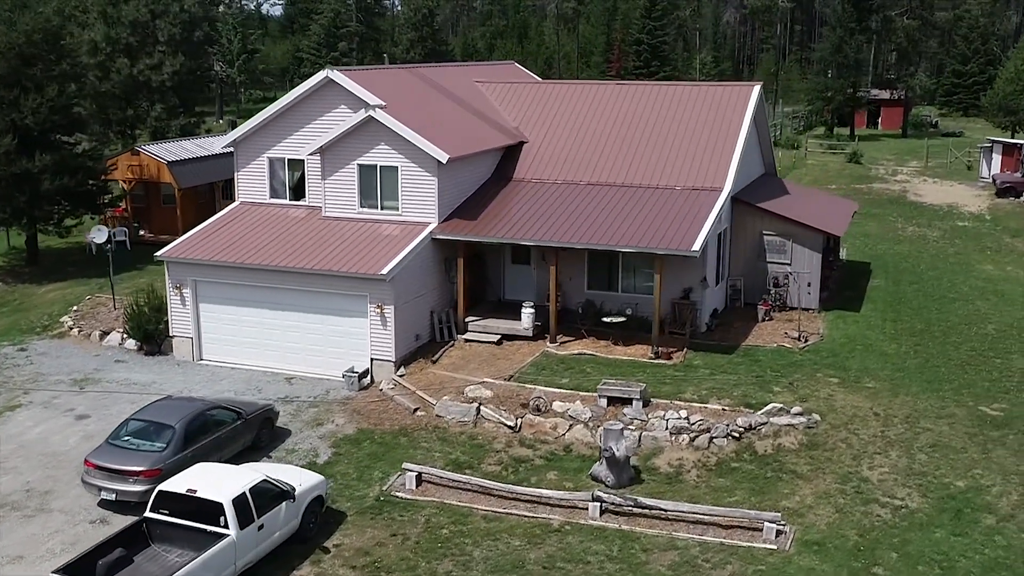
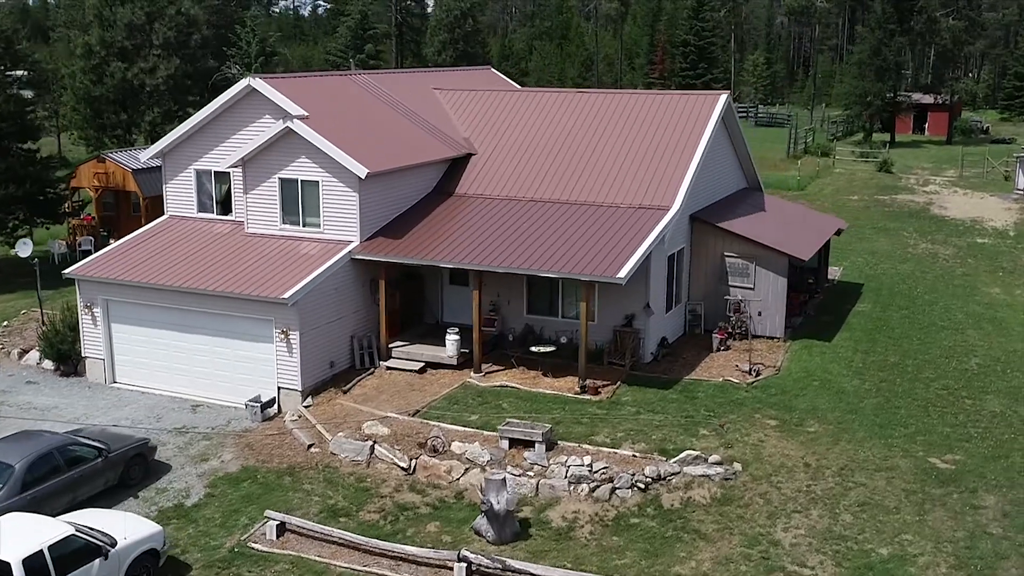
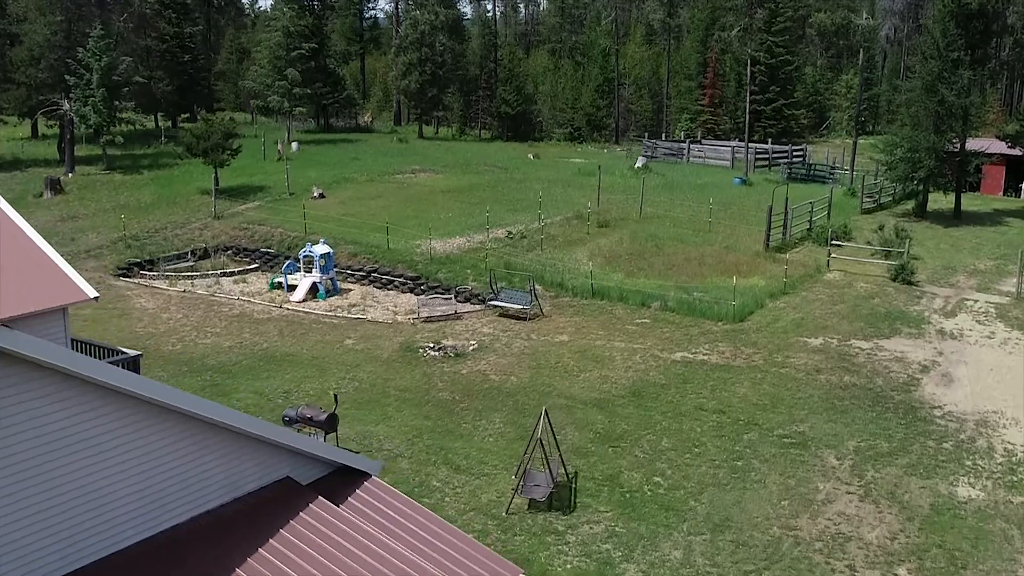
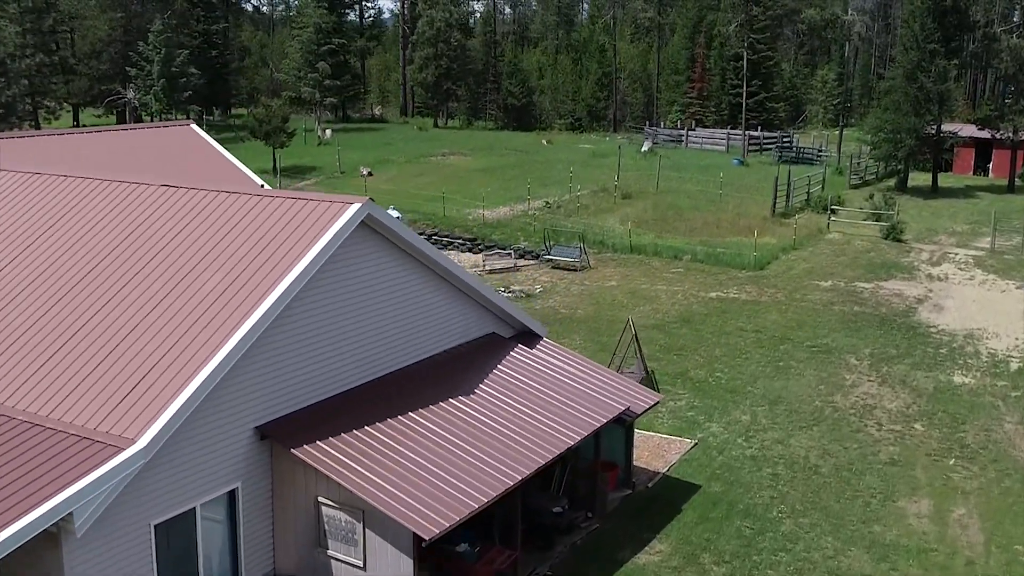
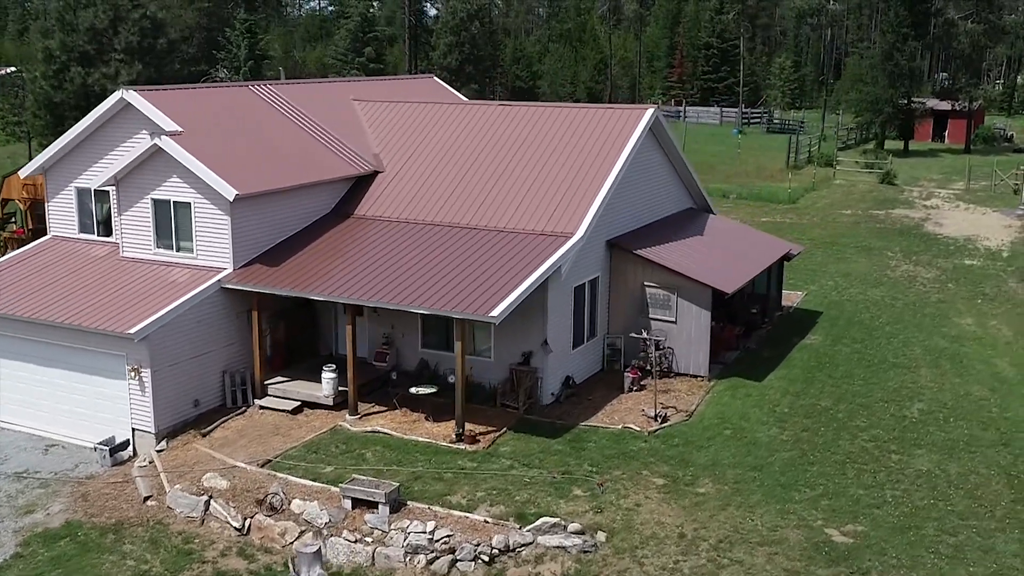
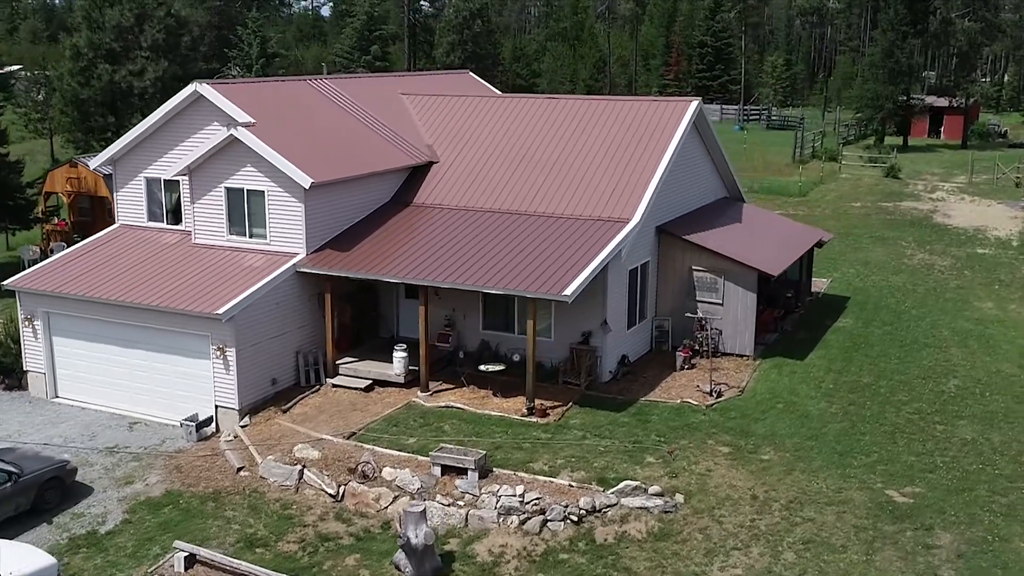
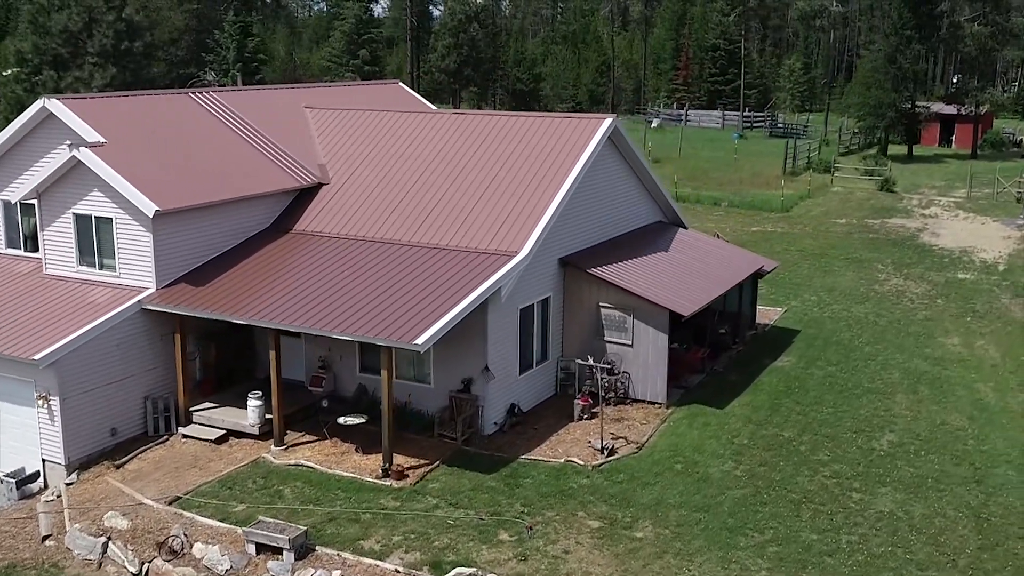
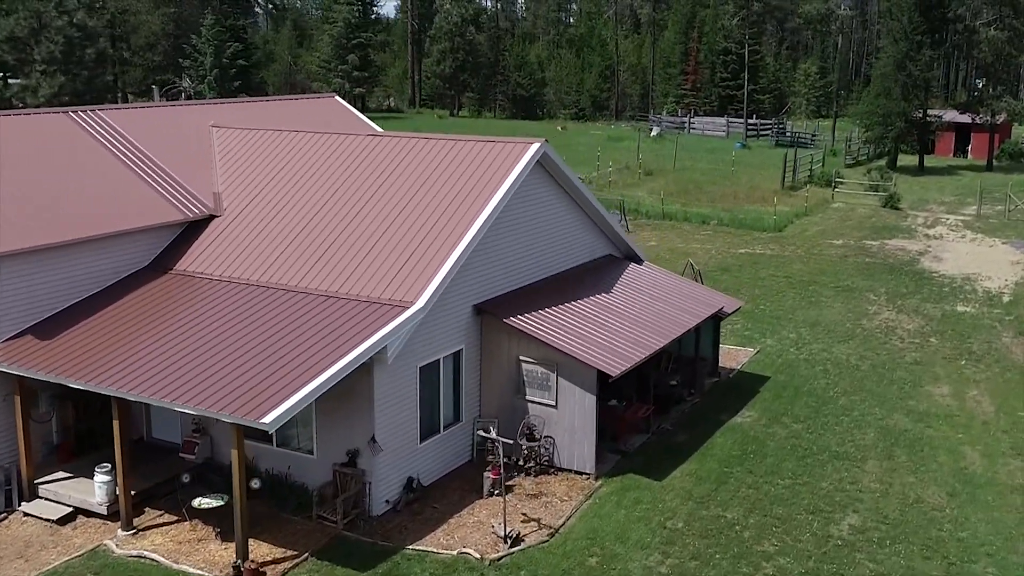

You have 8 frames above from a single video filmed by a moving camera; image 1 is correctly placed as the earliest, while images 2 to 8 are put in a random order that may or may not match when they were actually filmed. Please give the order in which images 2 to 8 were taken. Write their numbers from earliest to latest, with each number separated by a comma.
2, 6, 5, 7, 8, 4, 3
